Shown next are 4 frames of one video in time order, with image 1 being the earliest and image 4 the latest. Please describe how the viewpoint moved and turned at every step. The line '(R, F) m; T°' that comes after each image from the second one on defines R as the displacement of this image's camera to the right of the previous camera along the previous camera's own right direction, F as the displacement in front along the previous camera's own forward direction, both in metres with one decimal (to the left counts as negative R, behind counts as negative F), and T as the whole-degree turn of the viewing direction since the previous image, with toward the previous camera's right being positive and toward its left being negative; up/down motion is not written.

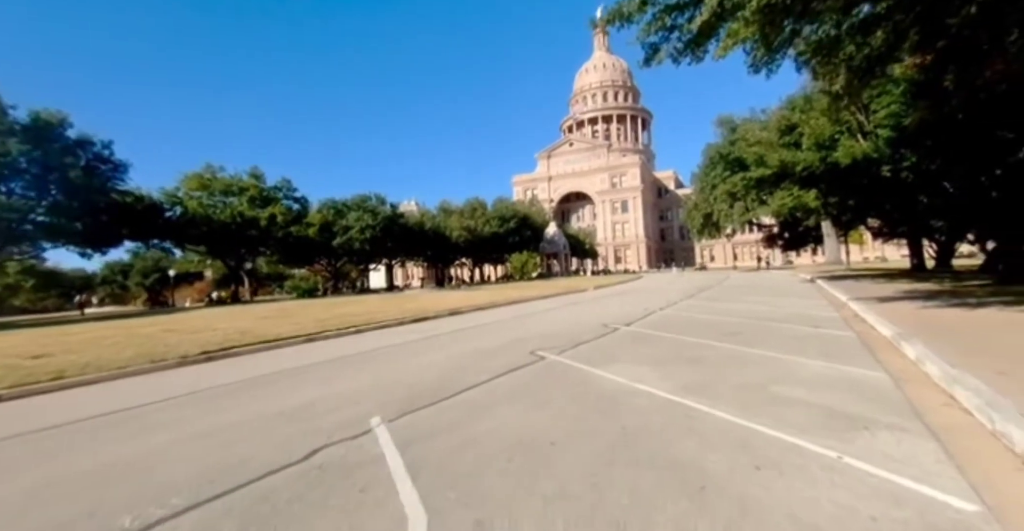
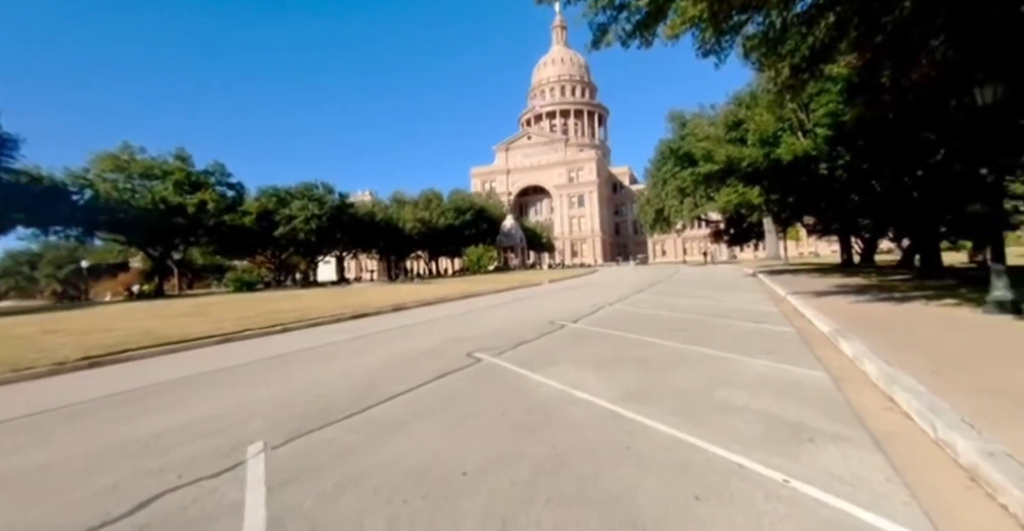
(+0.6, +0.8) m; +6°
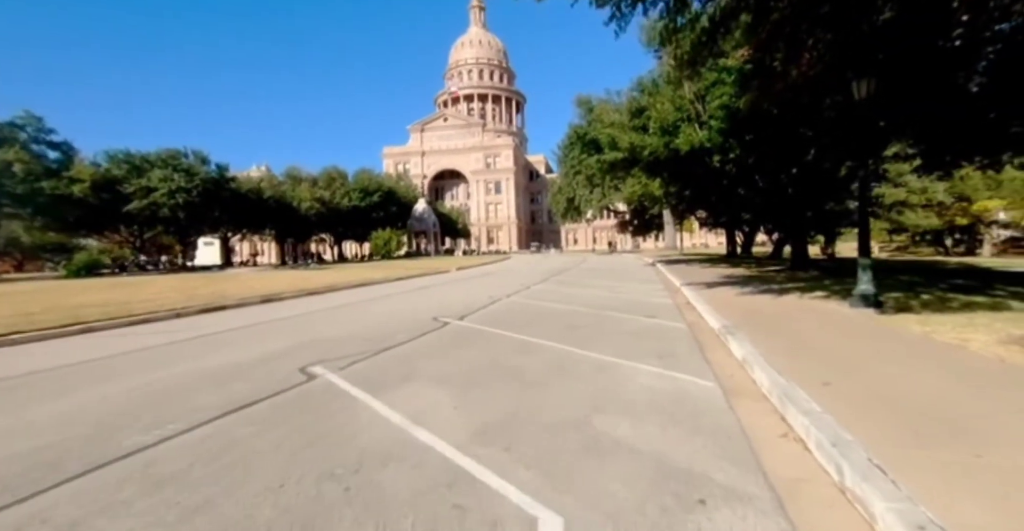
(+1.2, +1.6) m; +12°
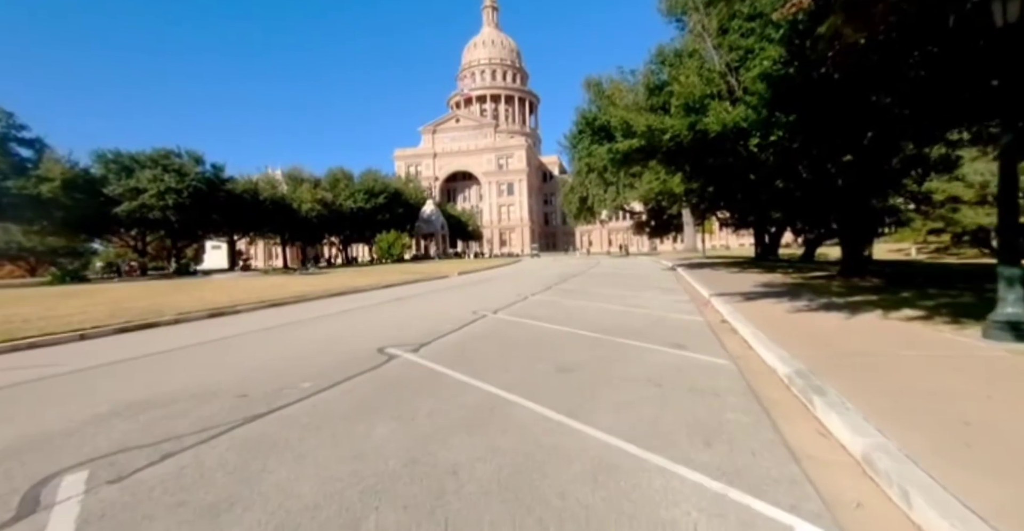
(+0.8, +2.7) m; -2°
